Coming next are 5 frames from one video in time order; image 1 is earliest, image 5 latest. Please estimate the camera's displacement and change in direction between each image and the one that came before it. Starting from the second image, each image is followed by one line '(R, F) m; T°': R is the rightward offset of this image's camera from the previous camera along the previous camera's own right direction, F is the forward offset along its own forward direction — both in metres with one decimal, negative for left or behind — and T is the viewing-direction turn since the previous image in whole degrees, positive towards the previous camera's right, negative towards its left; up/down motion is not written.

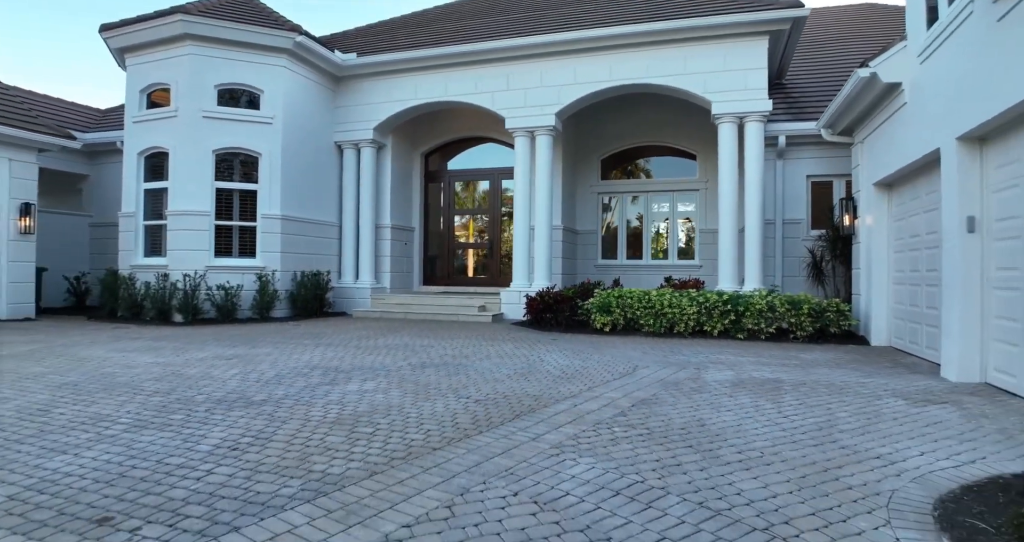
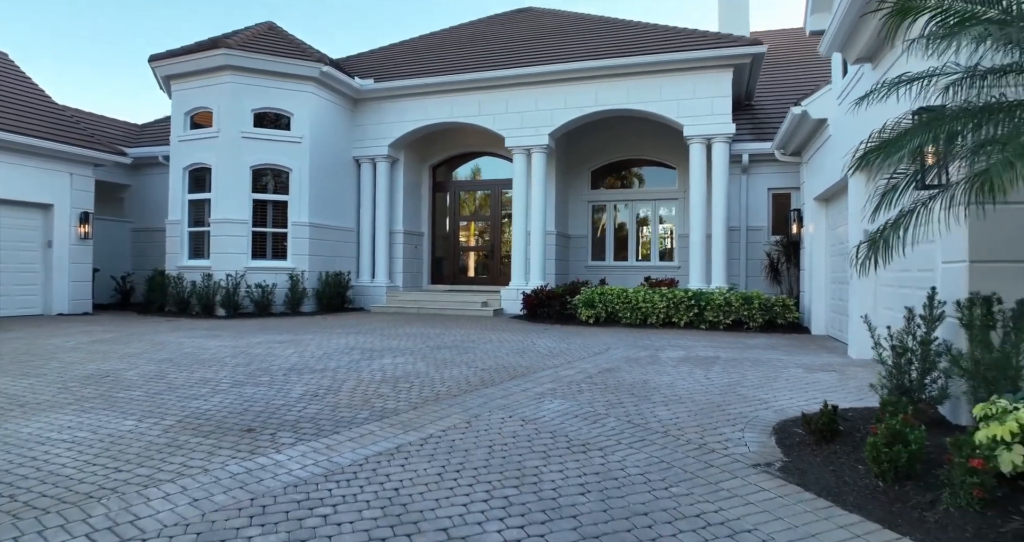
(0.0, -1.8) m; 0°
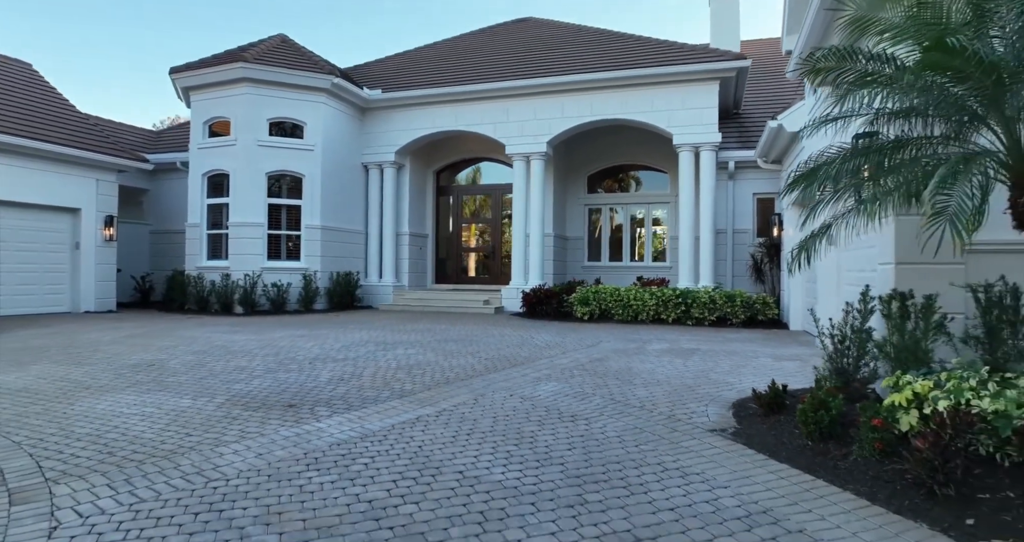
(0.0, -0.9) m; 0°
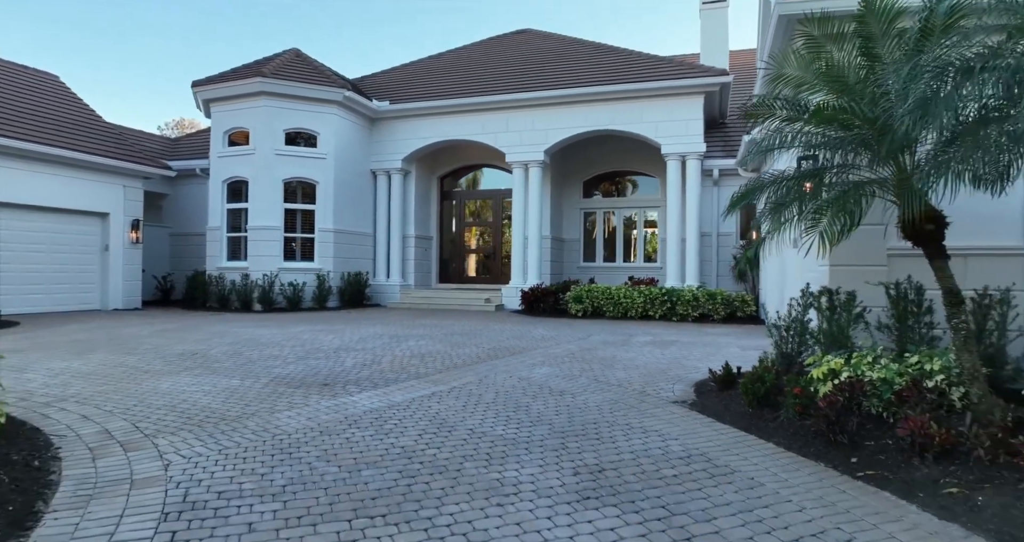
(0.0, -1.1) m; 0°
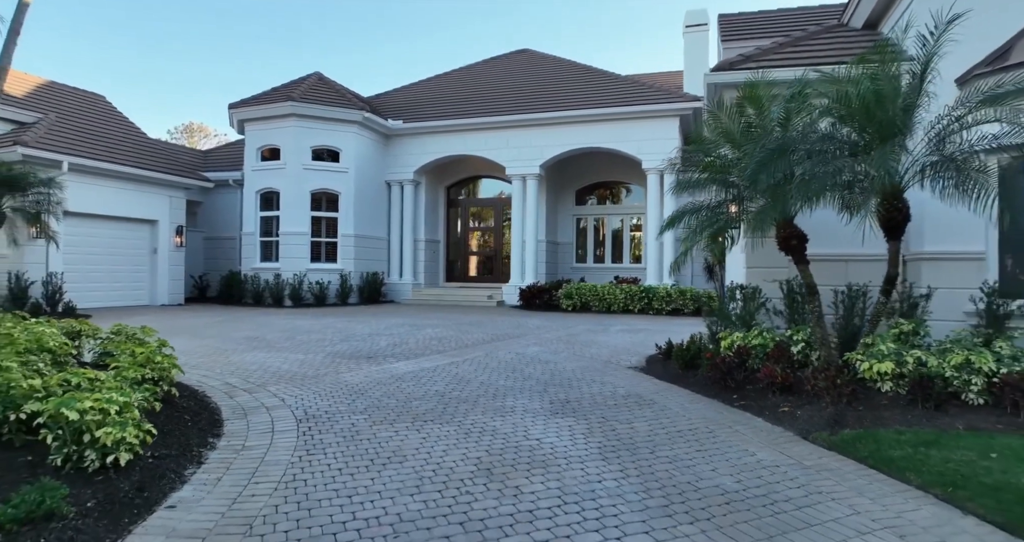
(0.0, -2.3) m; 0°
